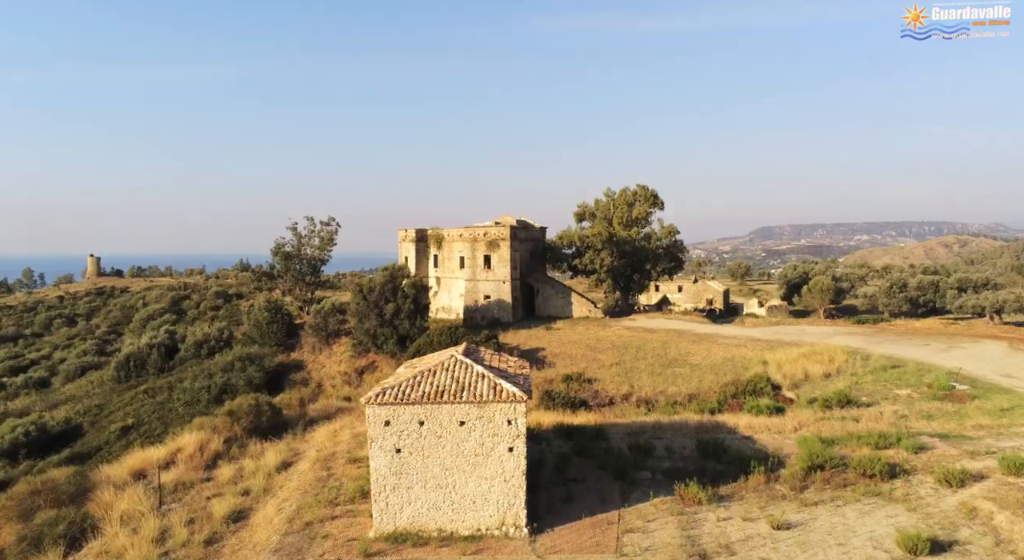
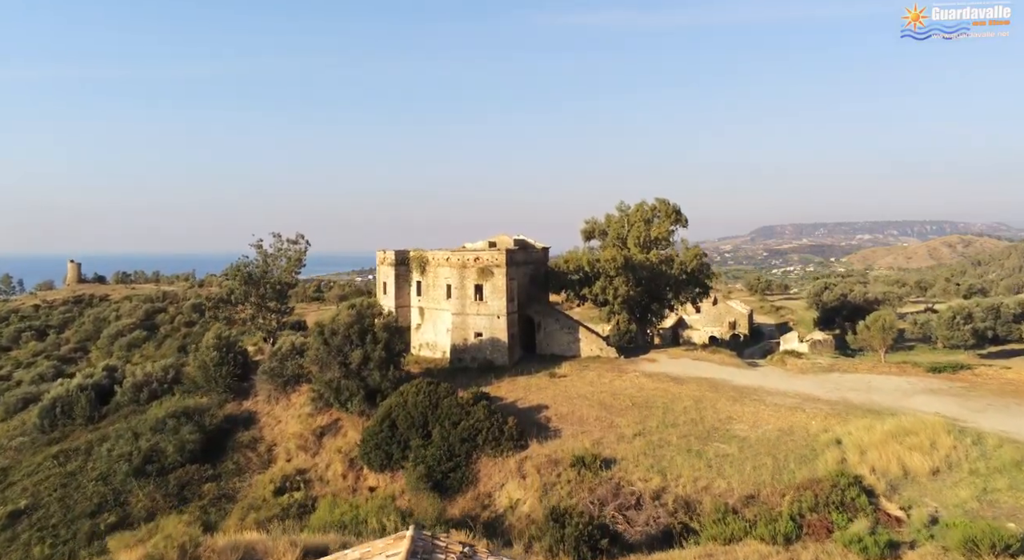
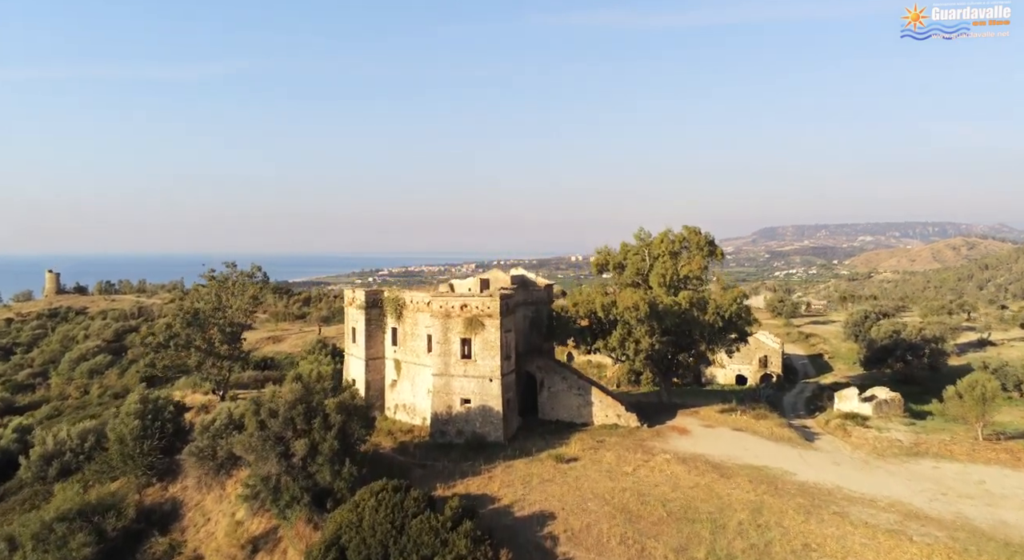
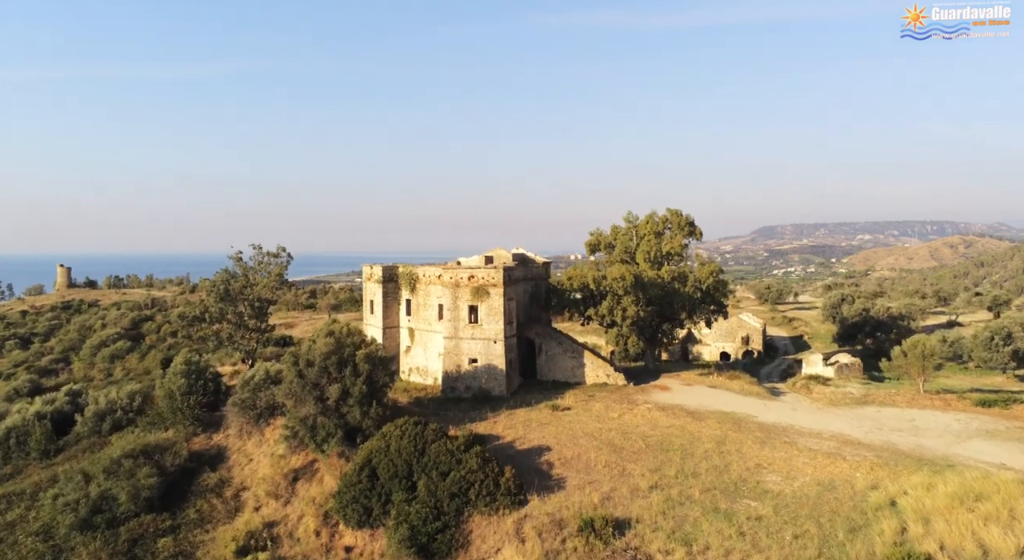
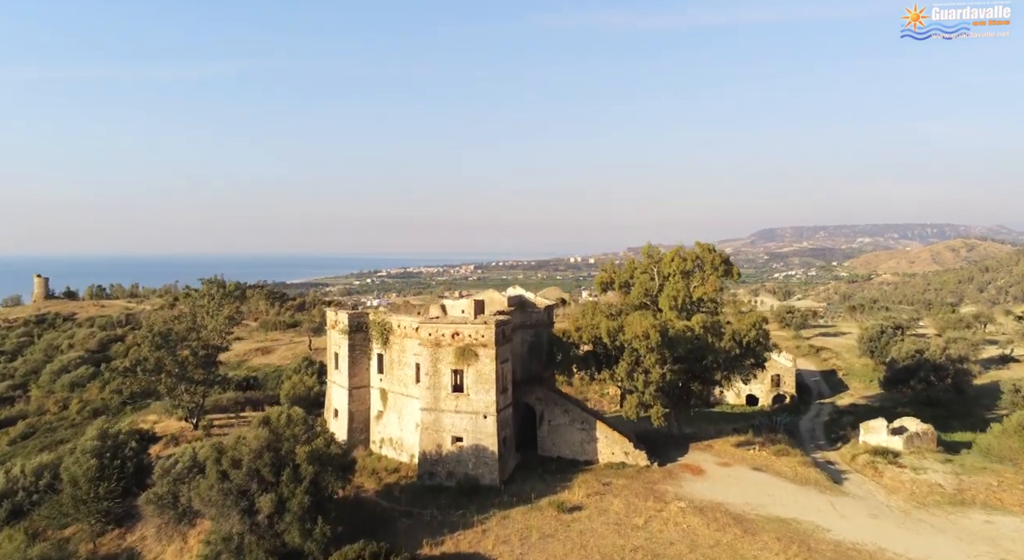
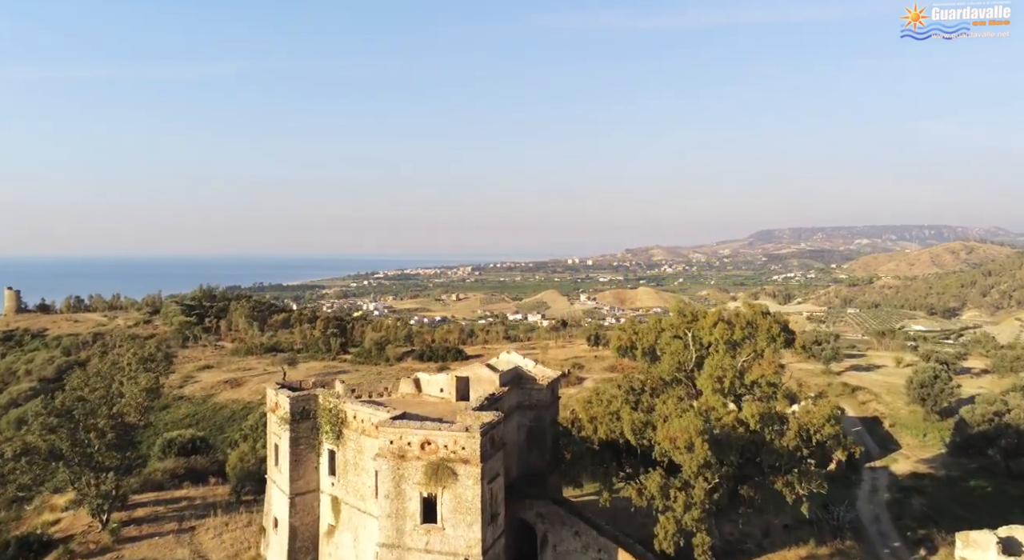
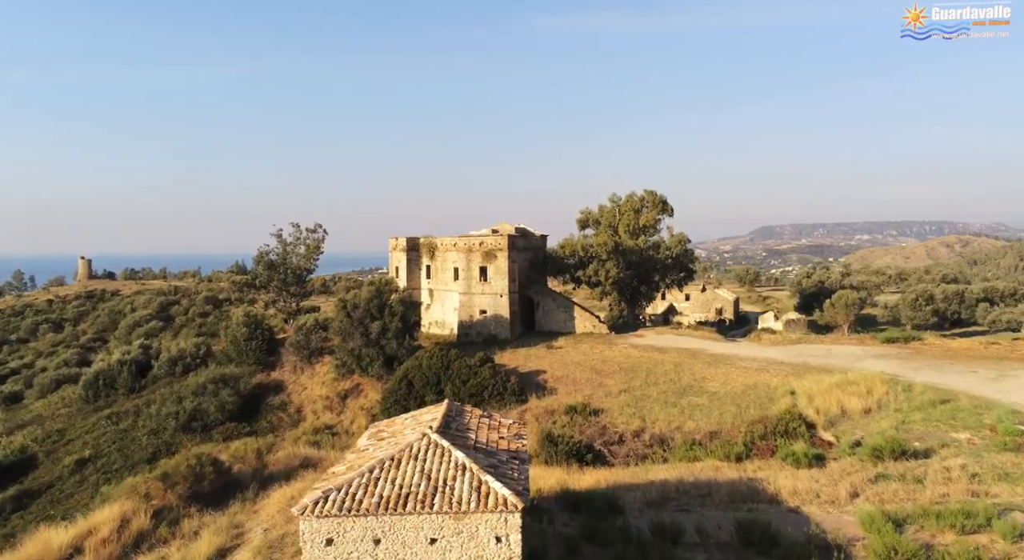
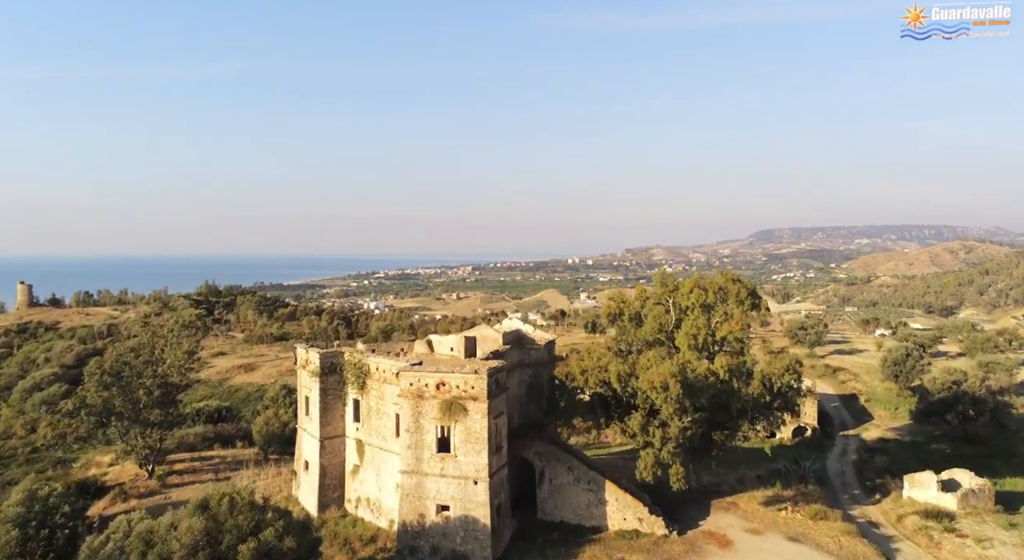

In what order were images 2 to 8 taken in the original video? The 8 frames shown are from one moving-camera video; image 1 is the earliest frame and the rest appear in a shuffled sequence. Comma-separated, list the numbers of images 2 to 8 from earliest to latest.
7, 2, 4, 3, 5, 8, 6
